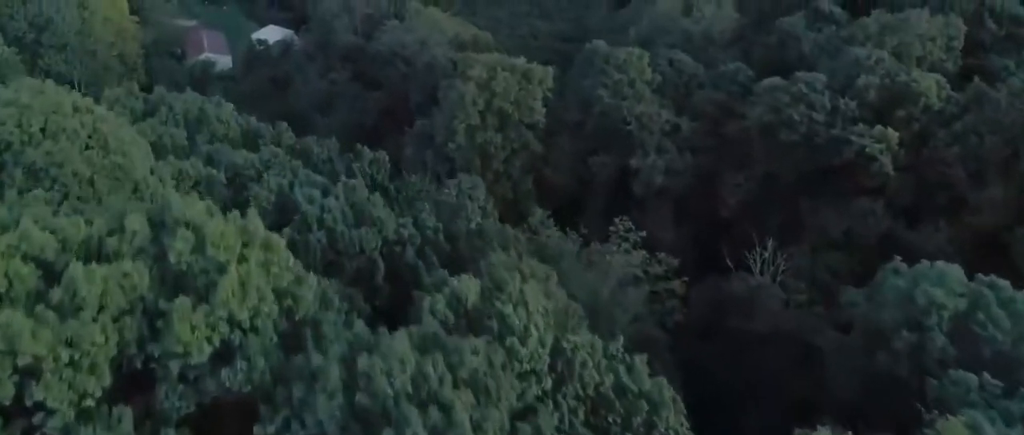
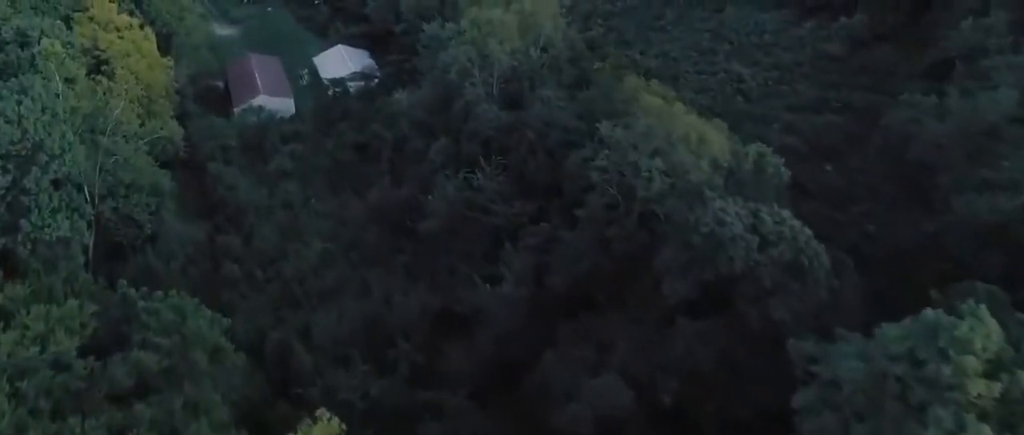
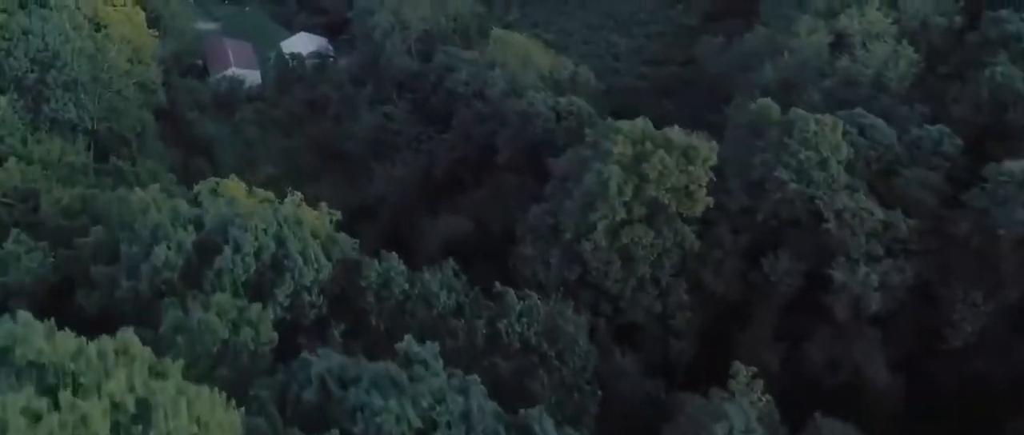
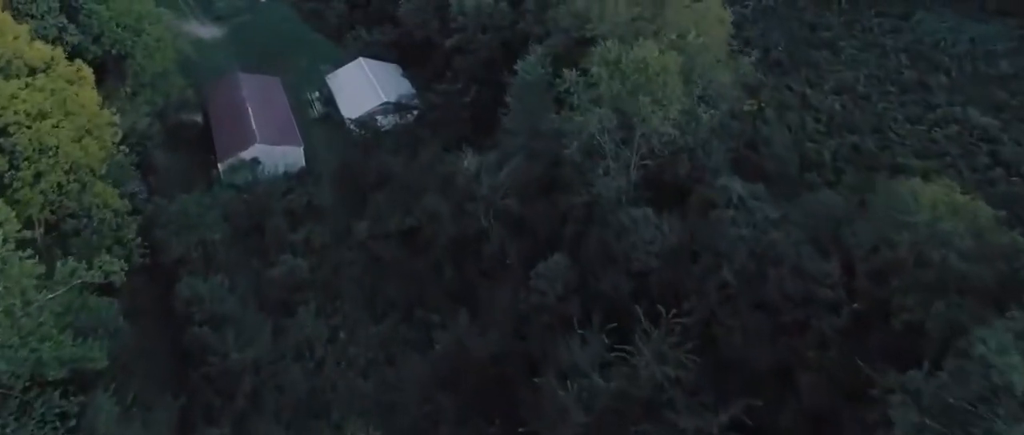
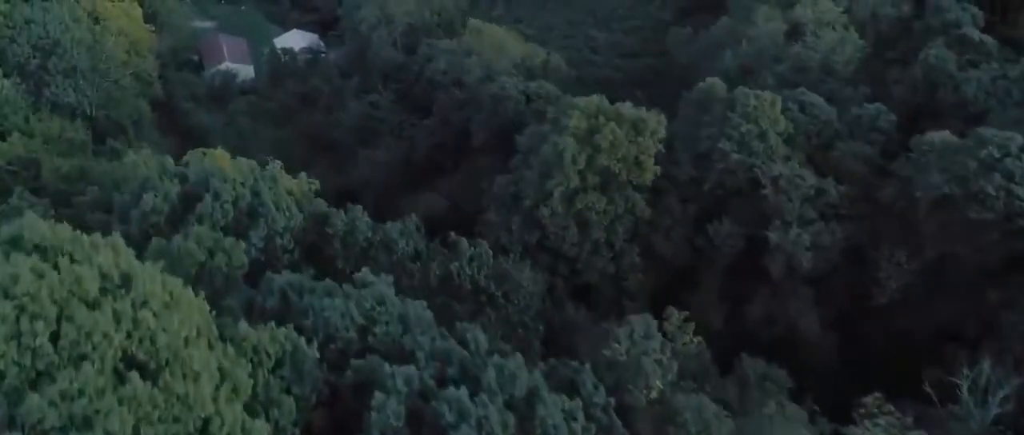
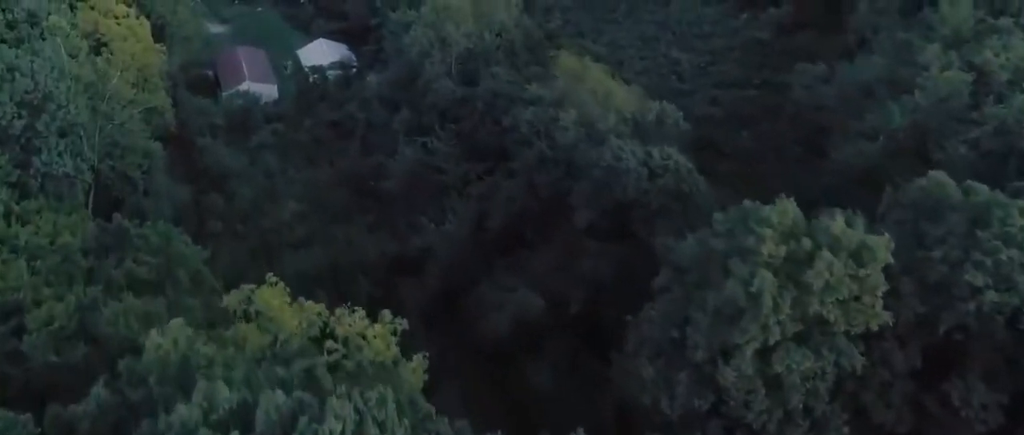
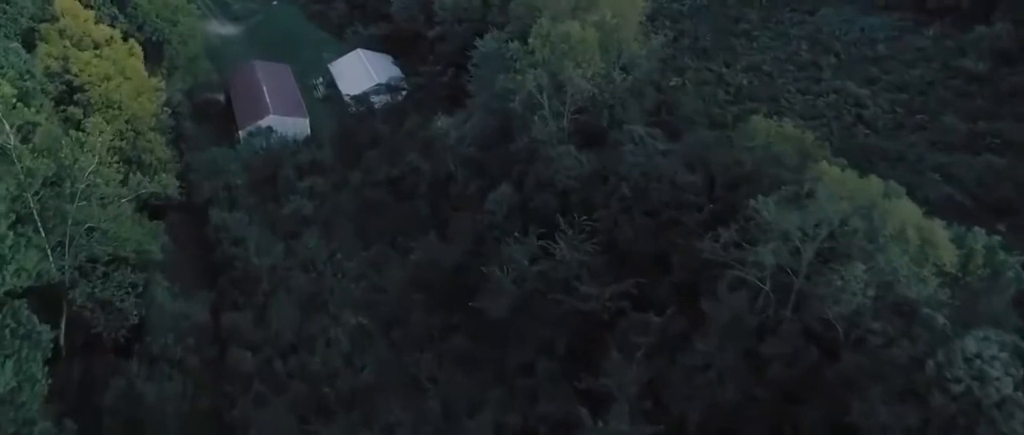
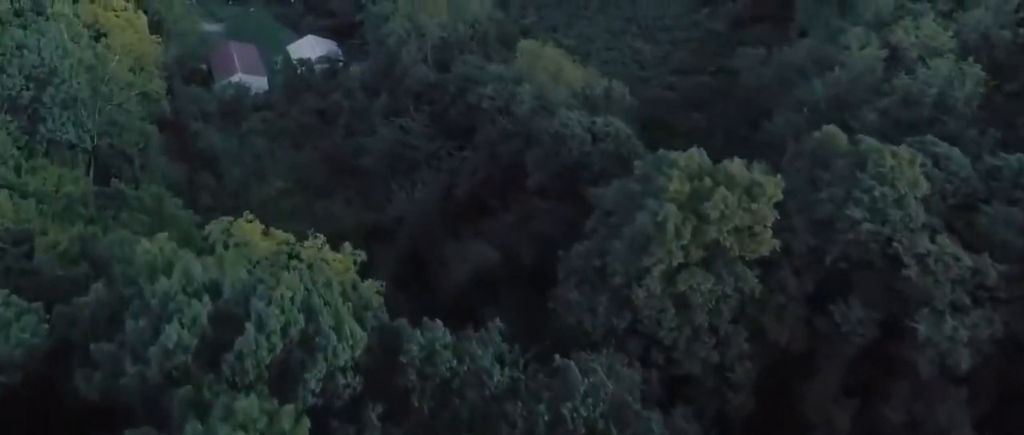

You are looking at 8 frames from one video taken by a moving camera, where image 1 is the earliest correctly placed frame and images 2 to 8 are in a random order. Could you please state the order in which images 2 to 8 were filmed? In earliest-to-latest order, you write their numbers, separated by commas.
5, 3, 8, 6, 2, 7, 4
